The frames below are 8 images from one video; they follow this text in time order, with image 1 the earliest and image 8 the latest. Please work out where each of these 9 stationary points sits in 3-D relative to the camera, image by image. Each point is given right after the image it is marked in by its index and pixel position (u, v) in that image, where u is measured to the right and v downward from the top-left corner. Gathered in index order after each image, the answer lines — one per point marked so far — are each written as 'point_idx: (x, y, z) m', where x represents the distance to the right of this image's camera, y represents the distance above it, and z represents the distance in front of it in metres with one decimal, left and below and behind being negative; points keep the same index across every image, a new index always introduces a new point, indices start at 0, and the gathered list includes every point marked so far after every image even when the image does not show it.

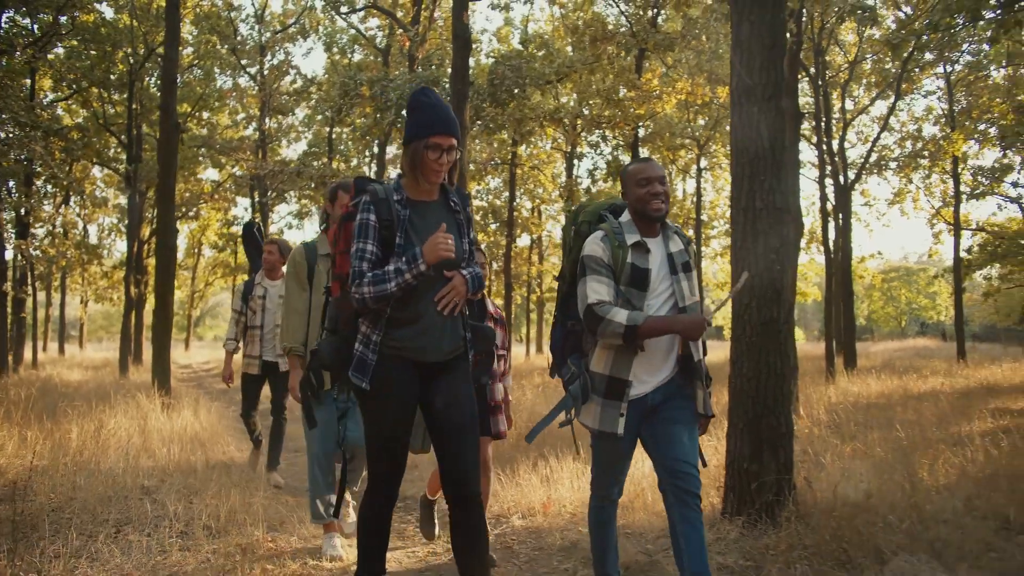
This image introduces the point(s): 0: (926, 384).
0: (+8.8, -2.0, +17.8) m
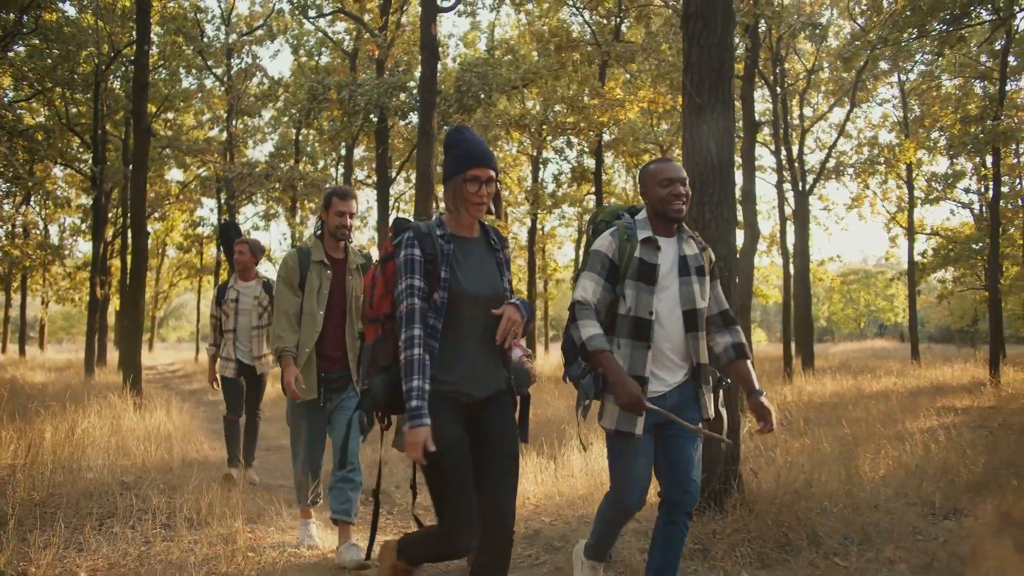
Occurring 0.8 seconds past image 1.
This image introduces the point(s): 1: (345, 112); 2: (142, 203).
0: (+8.1, -2.1, +18.5) m
1: (-3.2, +3.4, +16.1) m
2: (-5.2, +1.2, +11.7) m
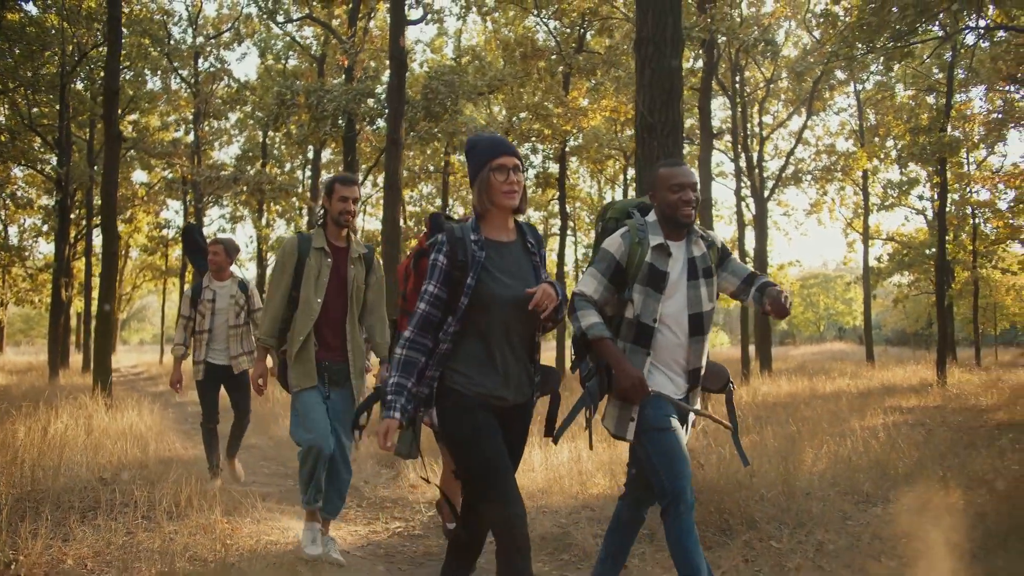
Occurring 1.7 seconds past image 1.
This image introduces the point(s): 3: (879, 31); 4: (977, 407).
0: (+7.3, -2.2, +19.1) m
1: (-3.9, +3.3, +16.3) m
2: (-5.6, +1.1, +11.9) m
3: (+5.4, +3.8, +12.3) m
4: (+7.3, -1.8, +13.1) m
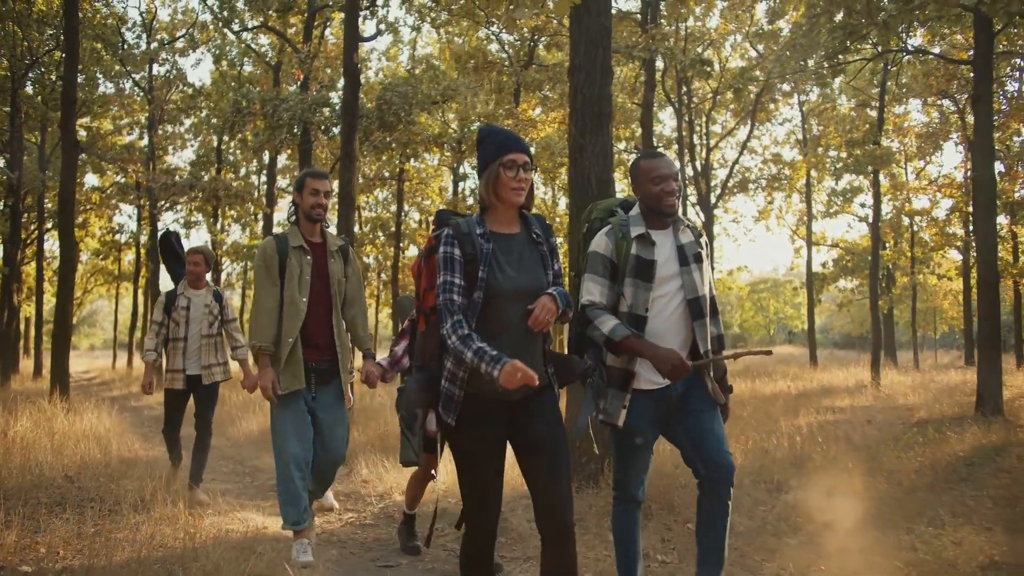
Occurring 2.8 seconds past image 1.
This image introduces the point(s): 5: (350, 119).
0: (+6.2, -2.3, +19.9) m
1: (-4.8, +3.2, +16.6) m
2: (-6.4, +1.1, +12.0) m
3: (+4.6, +3.7, +13.1) m
4: (+6.5, -1.9, +13.9) m
5: (-2.3, +2.4, +11.8) m
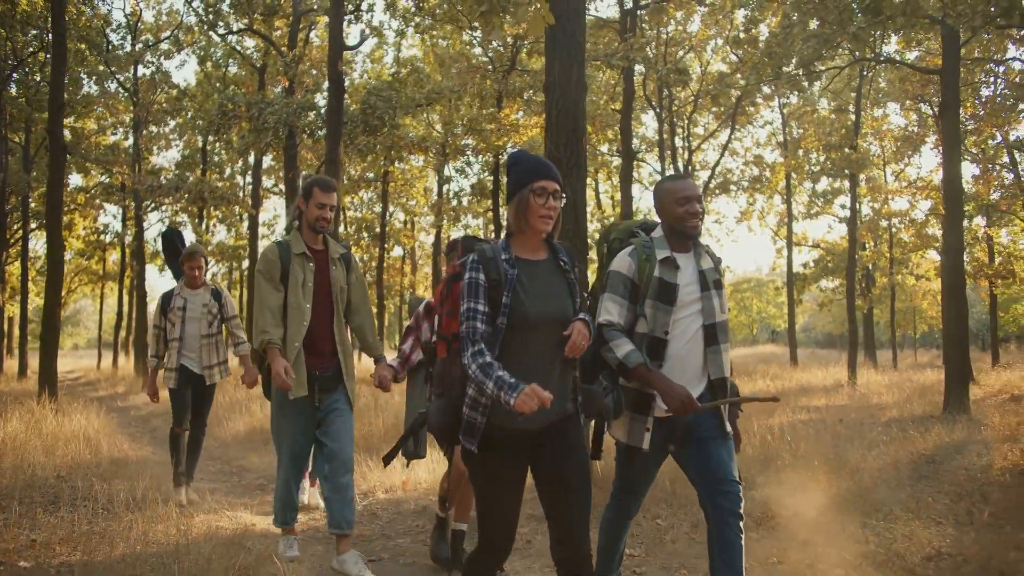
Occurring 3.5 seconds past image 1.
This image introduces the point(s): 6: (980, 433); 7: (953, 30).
0: (+5.8, -2.3, +20.3) m
1: (-5.1, +3.2, +16.8) m
2: (-6.6, +1.0, +12.2) m
3: (+4.4, +3.6, +13.4) m
4: (+6.2, -2.0, +14.3) m
5: (-2.5, +2.3, +12.0) m
6: (+5.2, -1.6, +9.4) m
7: (+6.0, +3.5, +11.5) m
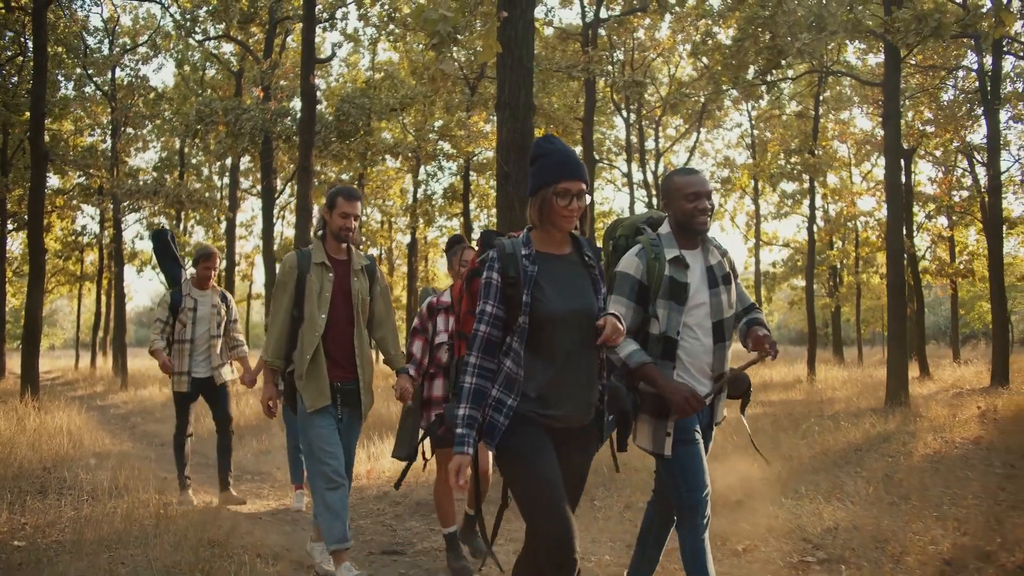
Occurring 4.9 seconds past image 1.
0: (+5.1, -2.3, +21.0) m
1: (-5.7, +3.2, +17.2) m
2: (-7.1, +1.0, +12.6) m
3: (+3.8, +3.6, +14.0) m
4: (+5.6, -2.0, +15.0) m
5: (-3.0, +2.3, +12.5) m
6: (+4.8, -1.6, +10.1) m
7: (+5.5, +3.5, +12.2) m
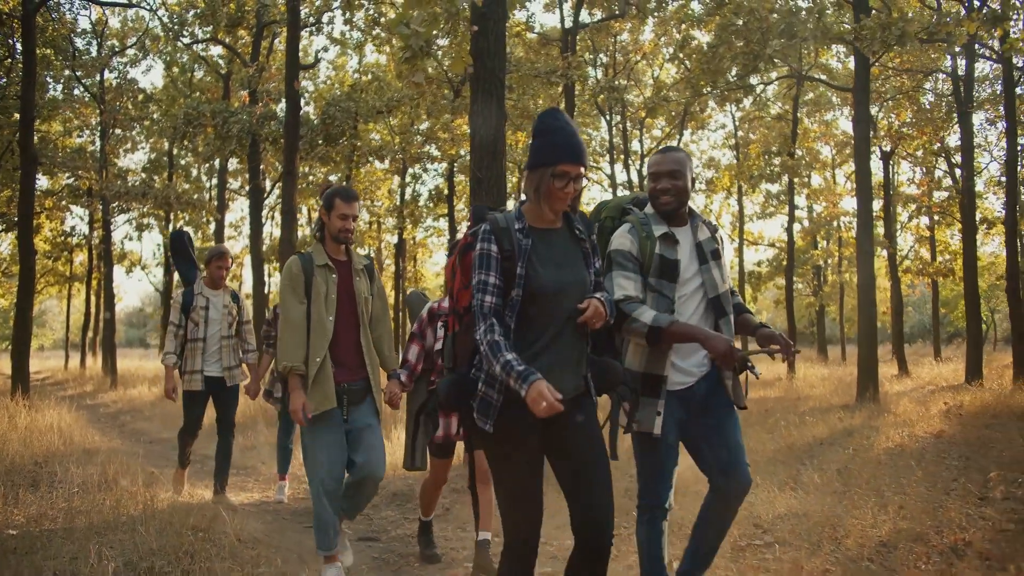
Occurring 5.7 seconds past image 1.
0: (+4.8, -2.3, +21.3) m
1: (-6.1, +3.2, +17.4) m
2: (-7.4, +1.0, +12.8) m
3: (+3.5, +3.6, +14.4) m
4: (+5.3, -2.0, +15.4) m
5: (-3.3, +2.3, +12.8) m
6: (+4.6, -1.6, +10.5) m
7: (+5.2, +3.5, +12.5) m
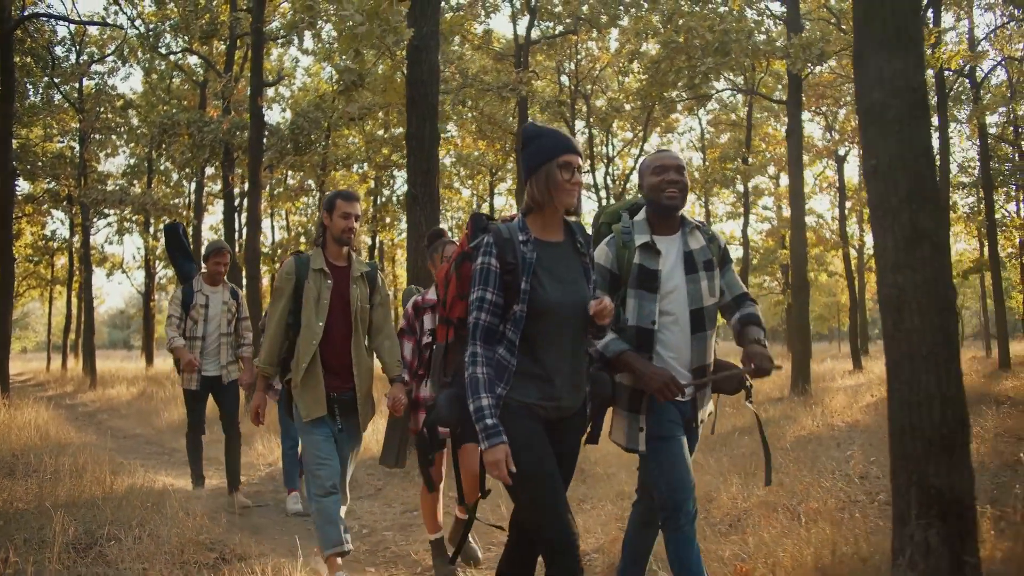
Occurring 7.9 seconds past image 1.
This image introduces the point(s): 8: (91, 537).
0: (+3.9, -2.3, +22.2) m
1: (-6.9, +3.1, +18.1) m
2: (-8.1, +0.9, +13.5) m
3: (+2.8, +3.6, +15.2) m
4: (+4.6, -2.0, +16.2) m
5: (-4.1, +2.3, +13.5) m
6: (+3.9, -1.7, +11.3) m
7: (+4.5, +3.5, +13.4) m
8: (-2.6, -1.6, +5.2) m
